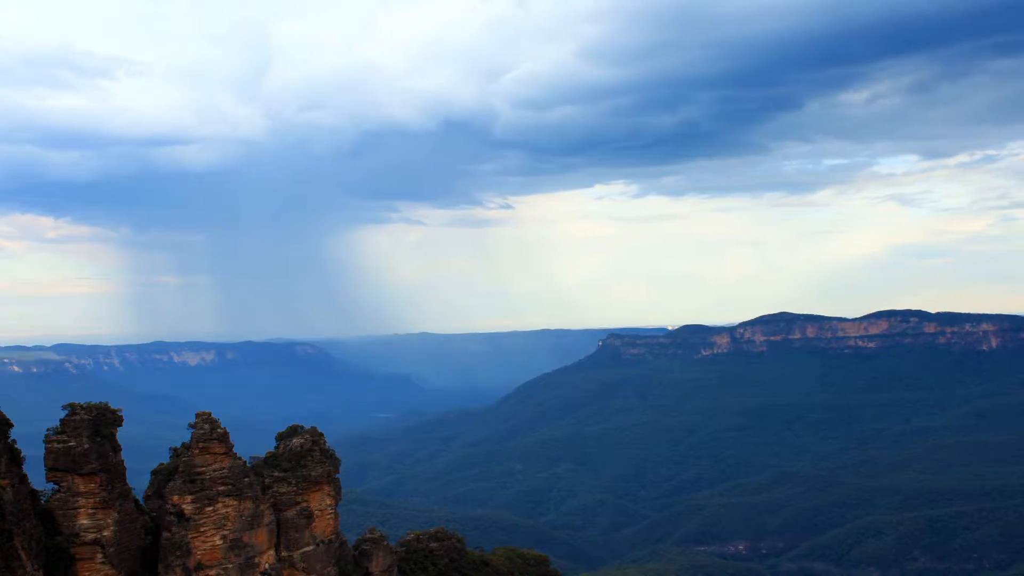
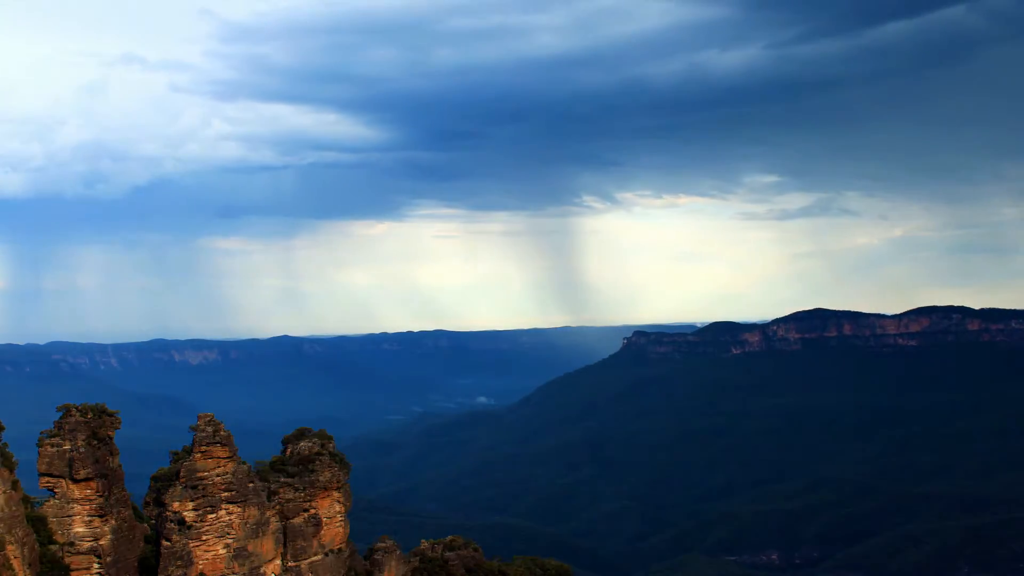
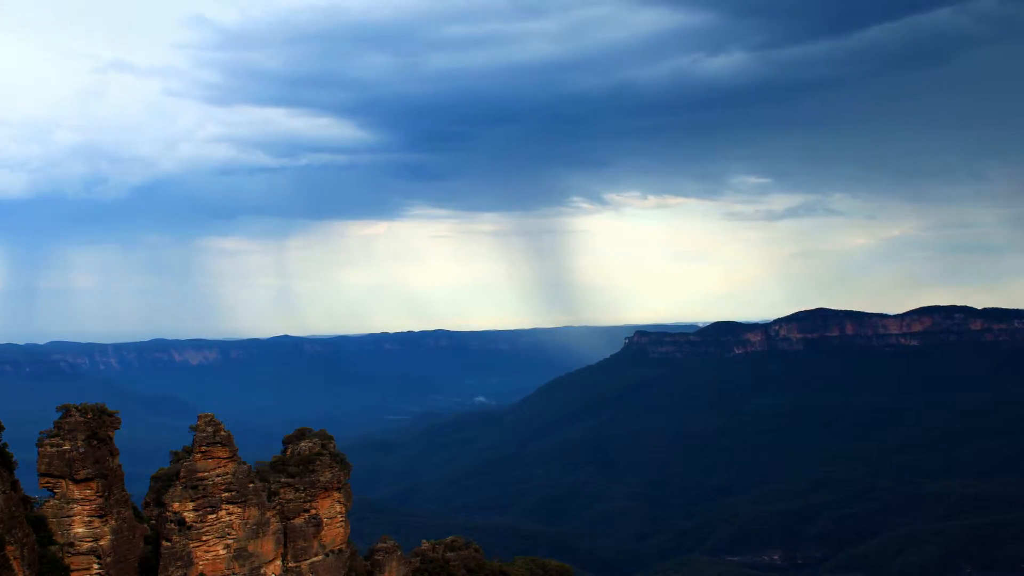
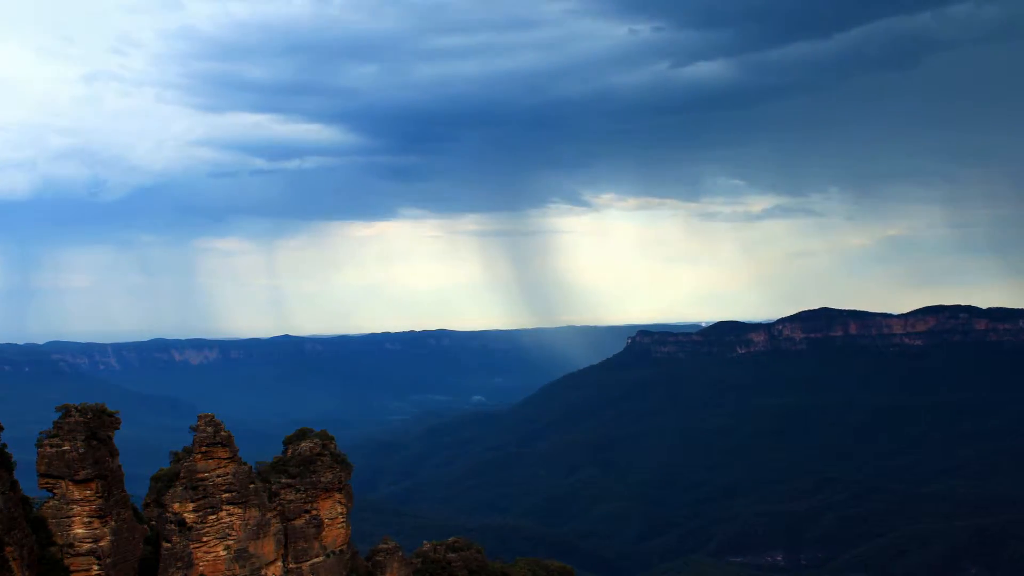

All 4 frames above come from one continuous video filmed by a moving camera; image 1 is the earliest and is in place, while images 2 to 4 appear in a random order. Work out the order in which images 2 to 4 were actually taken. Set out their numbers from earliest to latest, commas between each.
2, 3, 4
